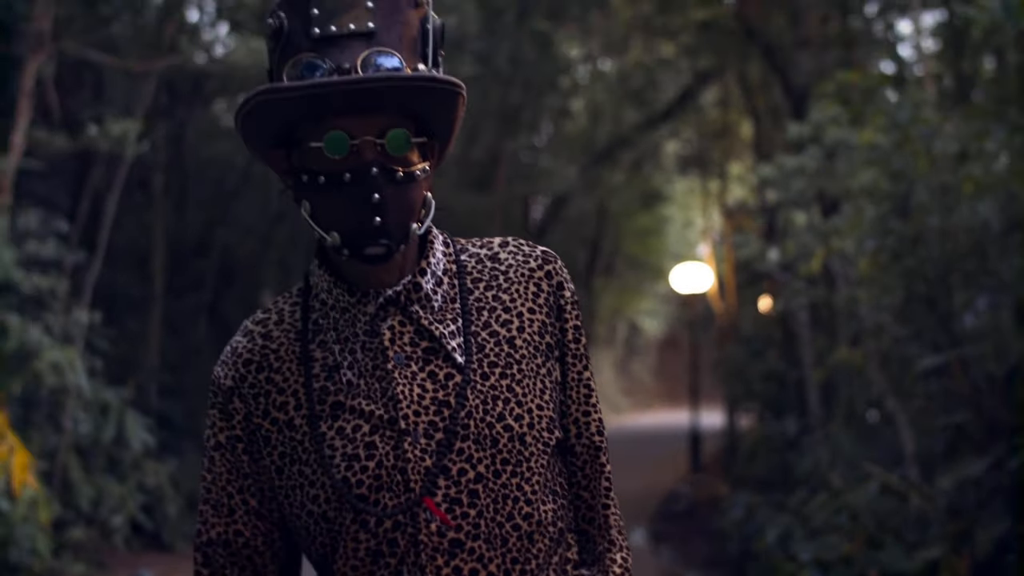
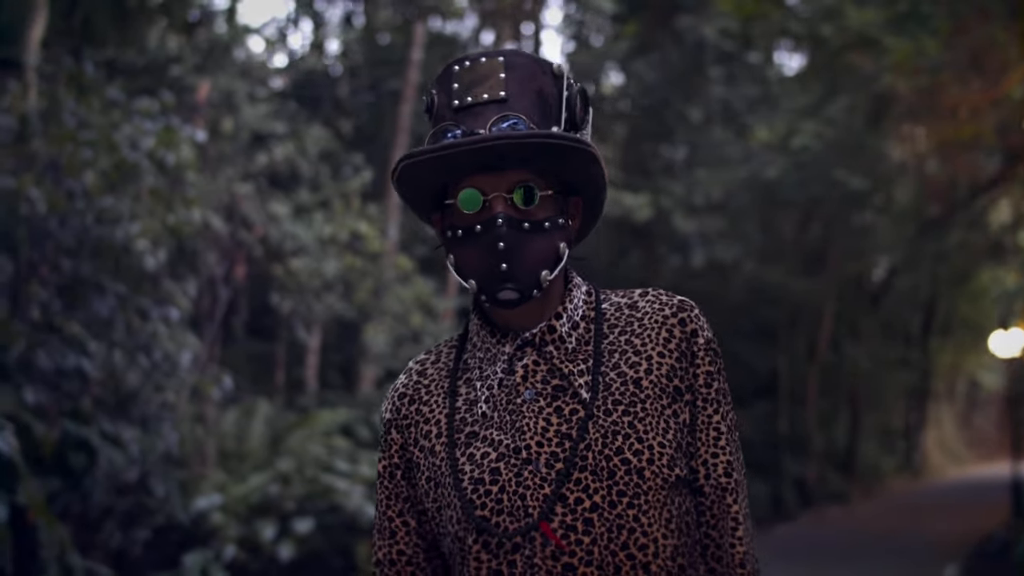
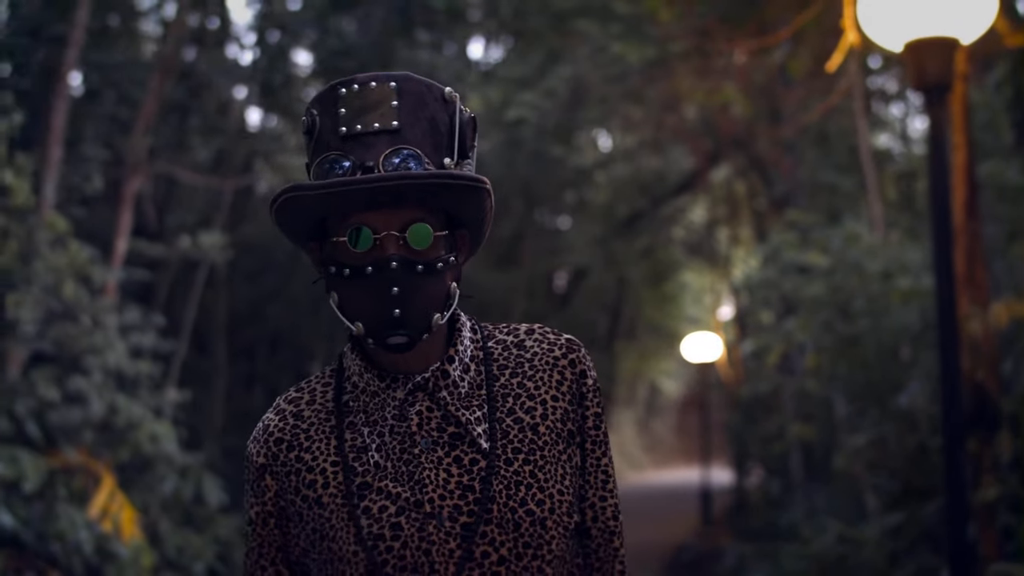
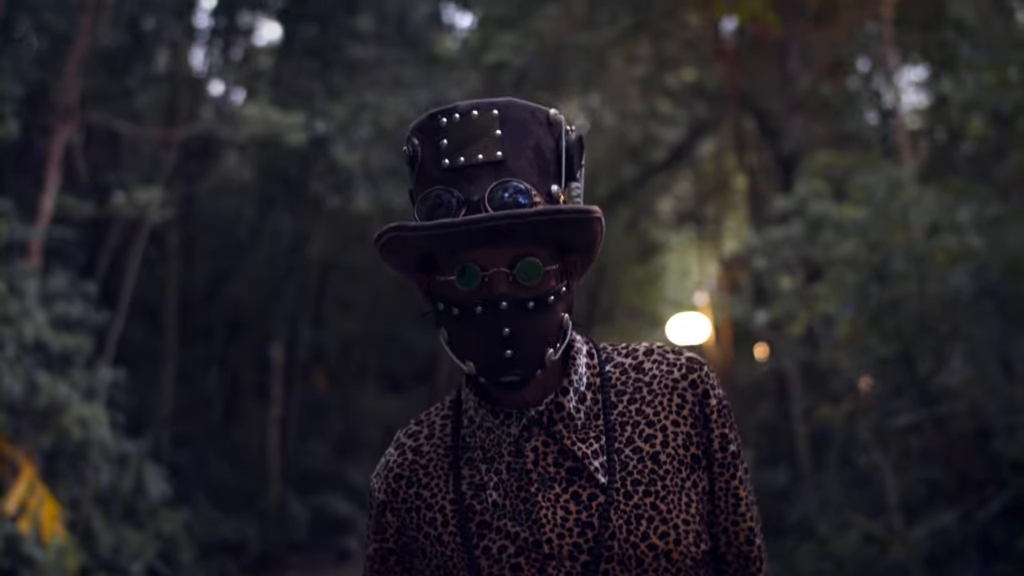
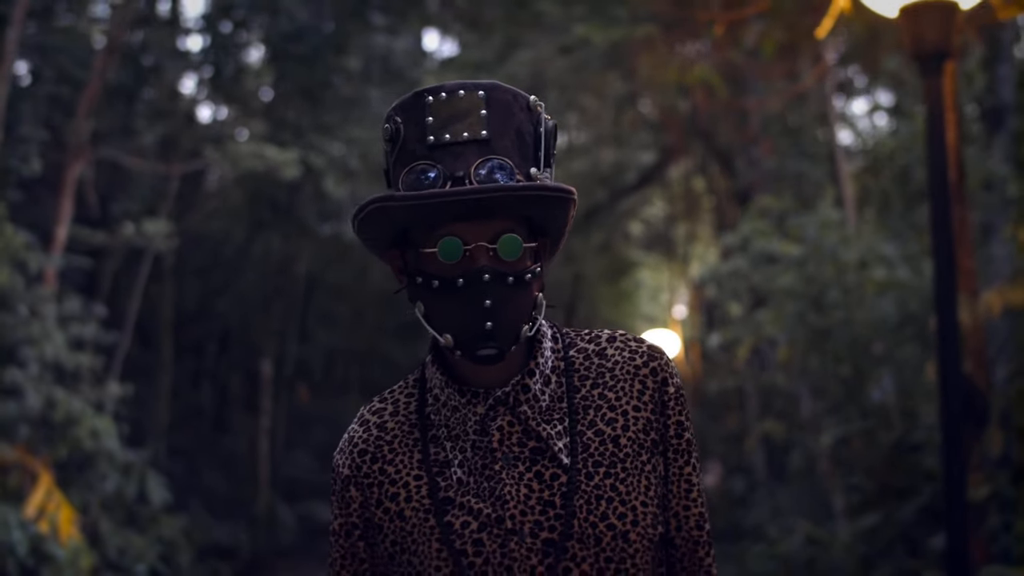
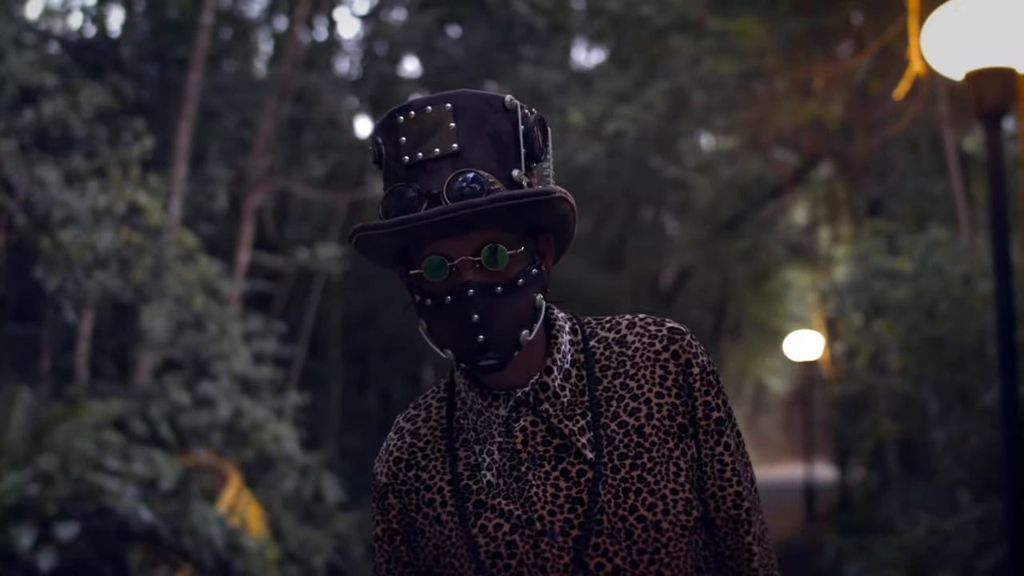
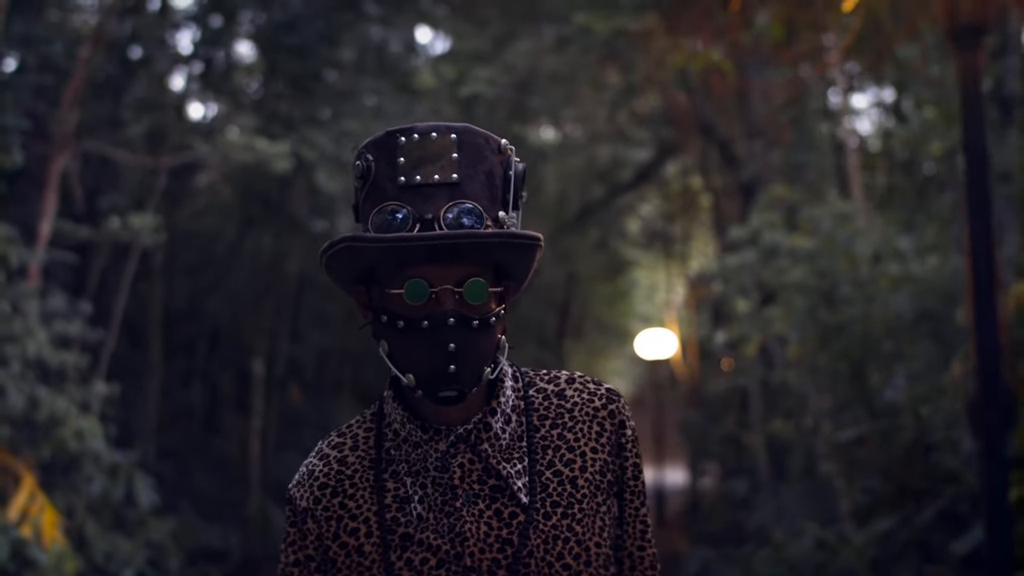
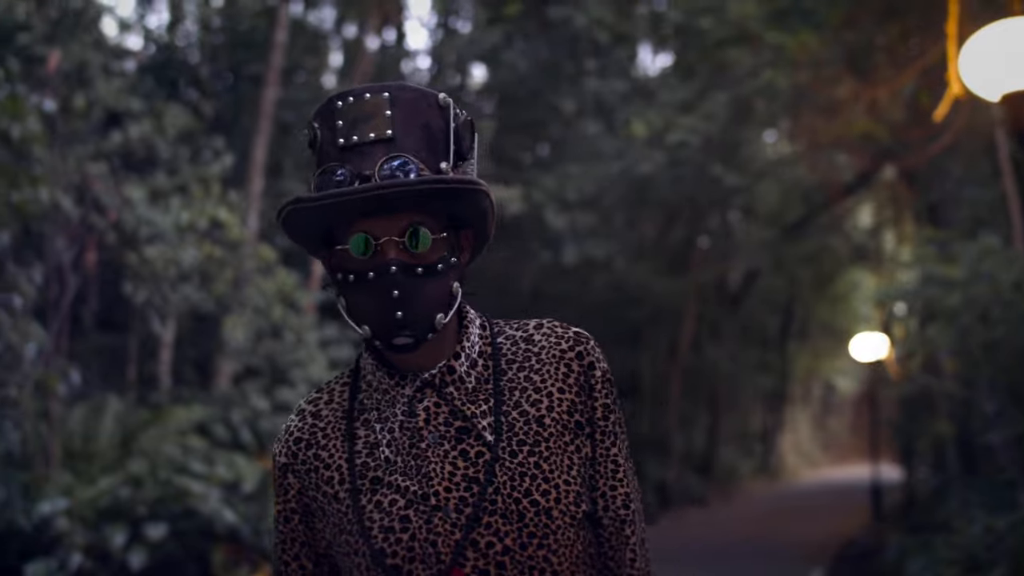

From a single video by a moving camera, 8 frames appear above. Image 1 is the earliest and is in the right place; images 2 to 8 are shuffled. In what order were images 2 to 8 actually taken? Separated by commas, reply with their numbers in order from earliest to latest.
4, 7, 5, 3, 6, 8, 2
